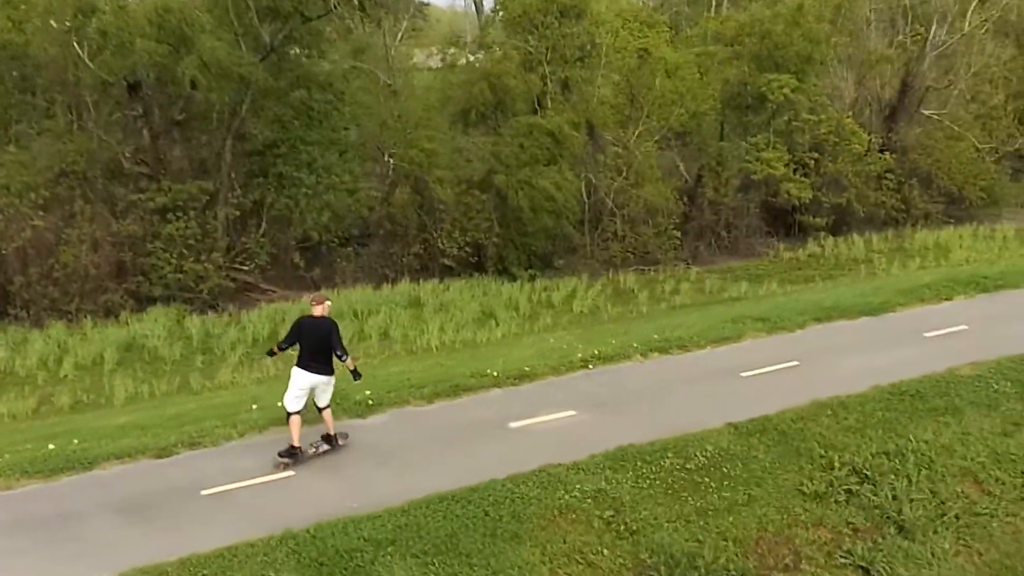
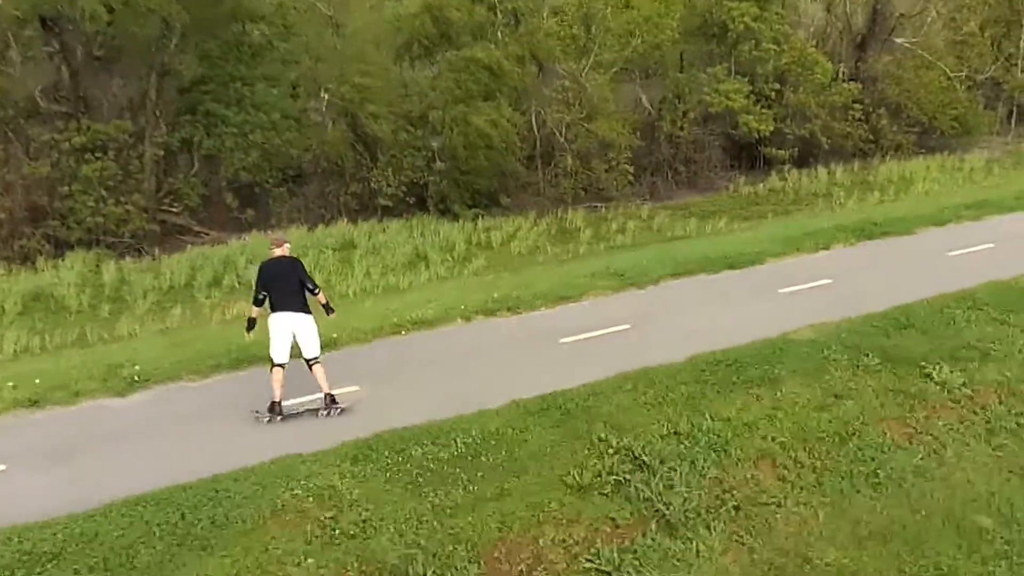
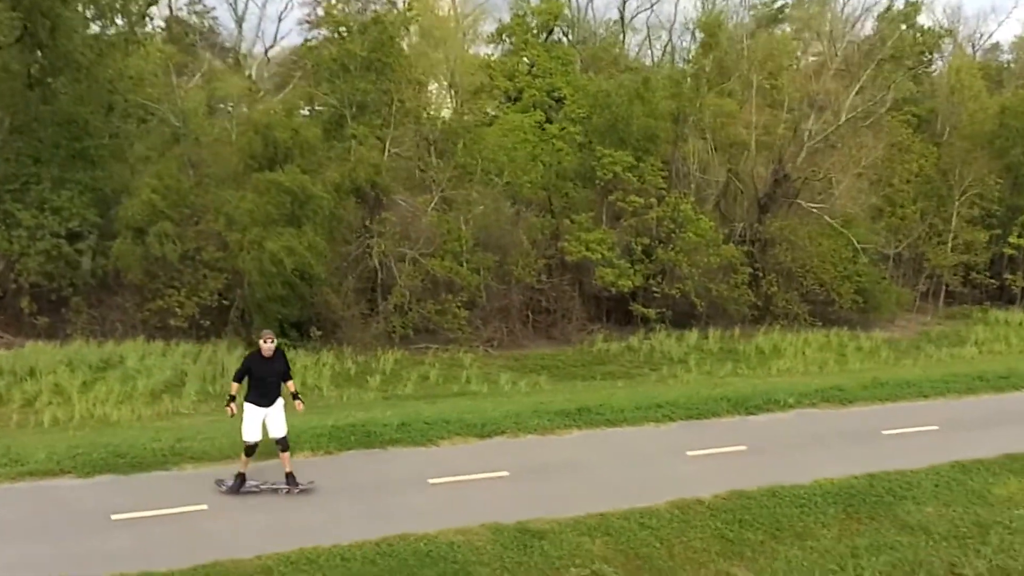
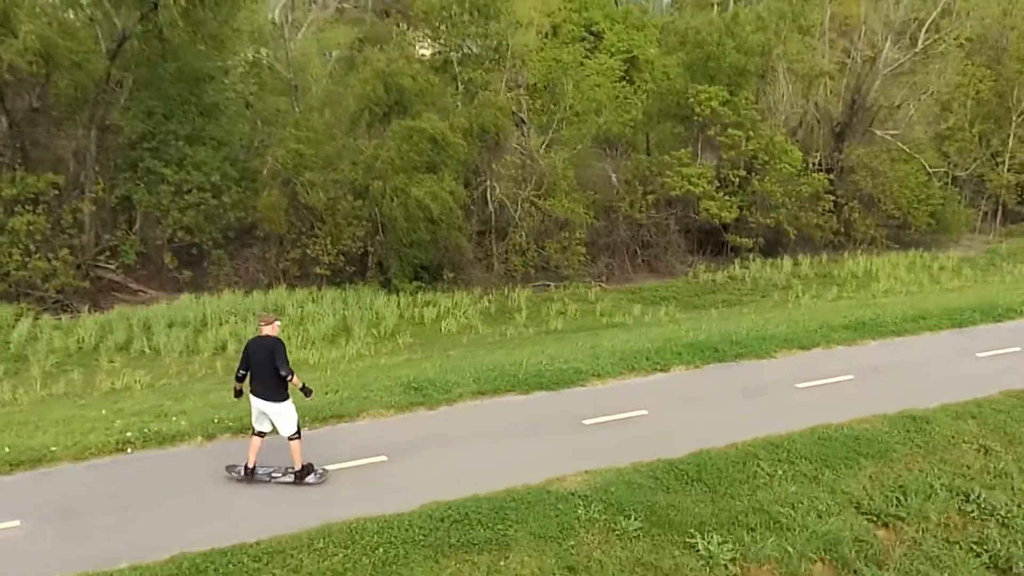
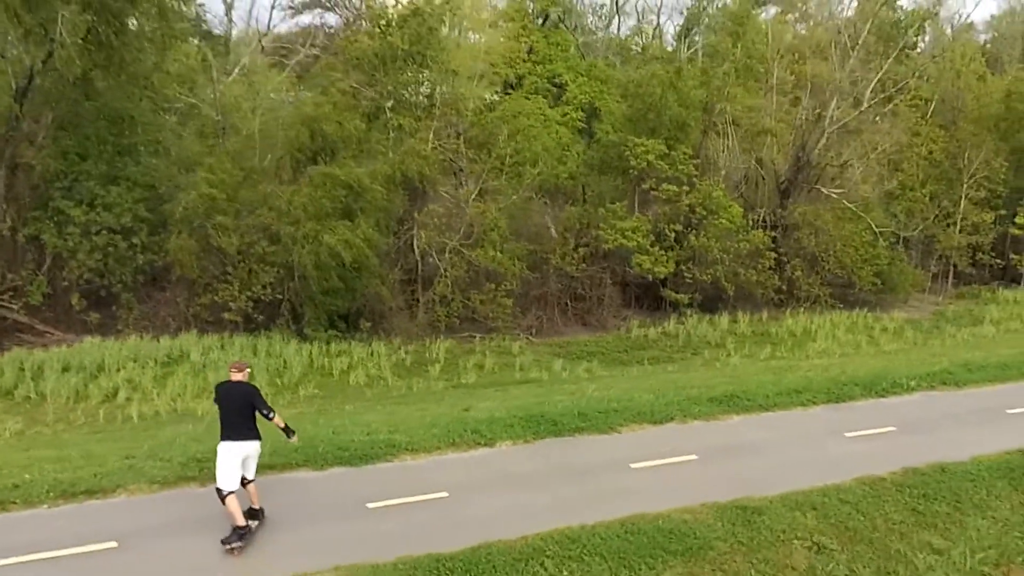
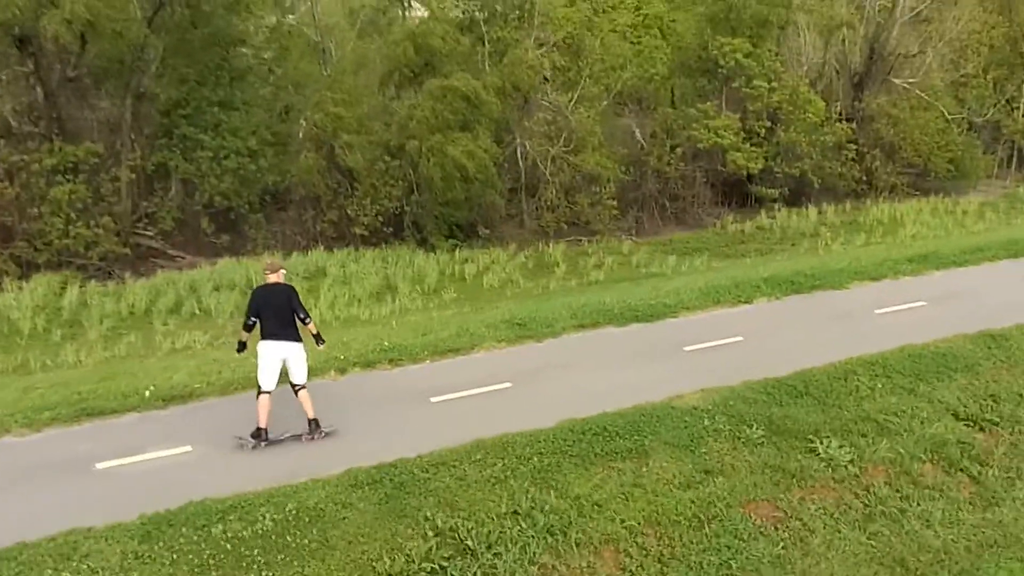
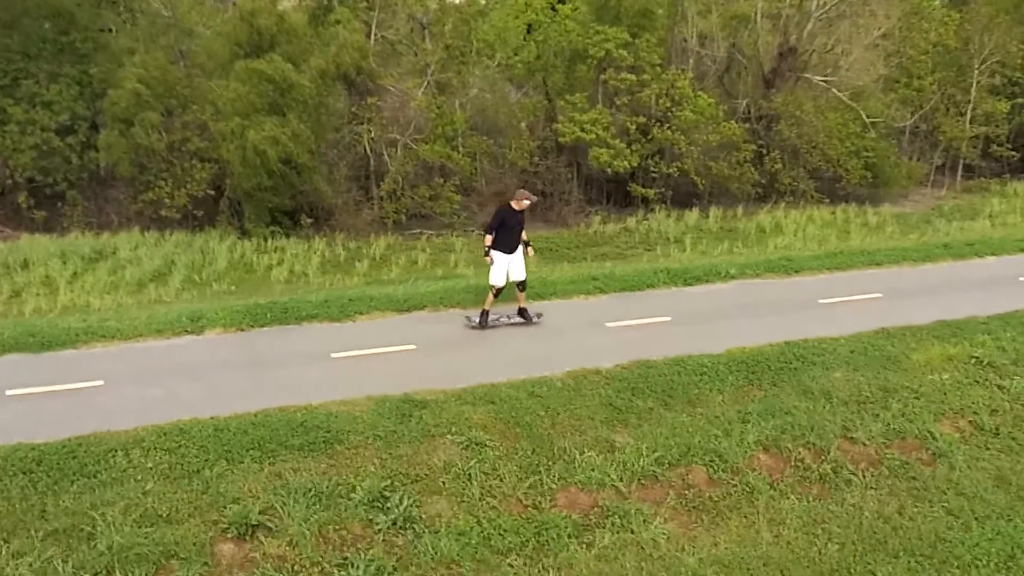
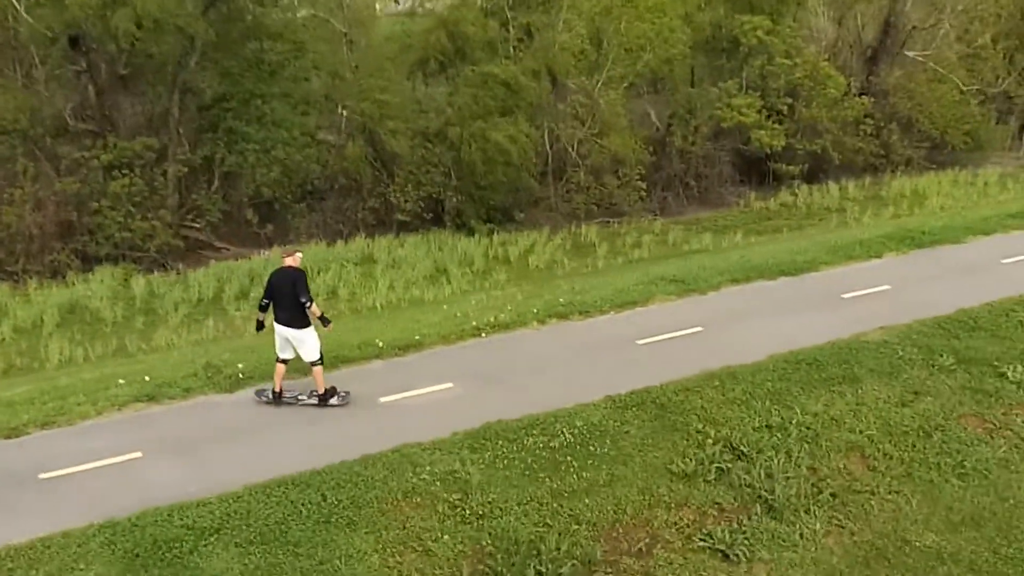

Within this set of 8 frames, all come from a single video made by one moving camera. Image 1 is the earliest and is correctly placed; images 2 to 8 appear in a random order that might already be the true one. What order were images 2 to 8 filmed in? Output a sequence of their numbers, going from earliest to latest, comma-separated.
8, 2, 6, 4, 5, 3, 7
